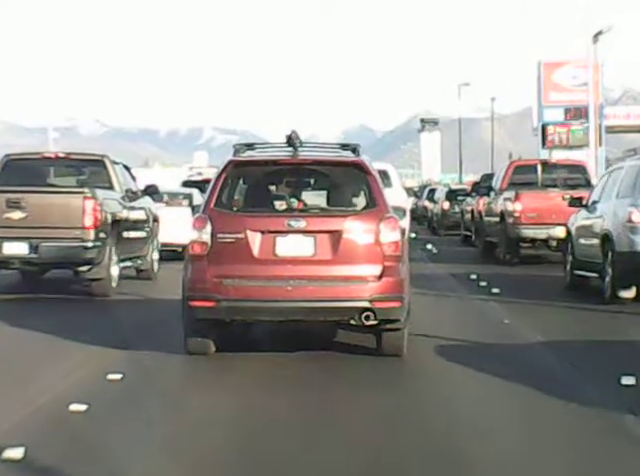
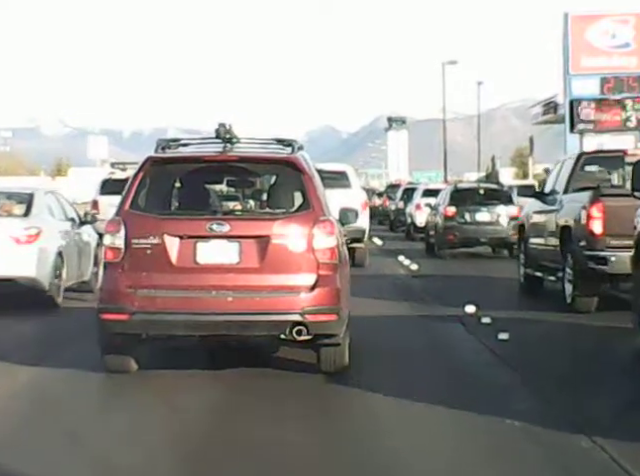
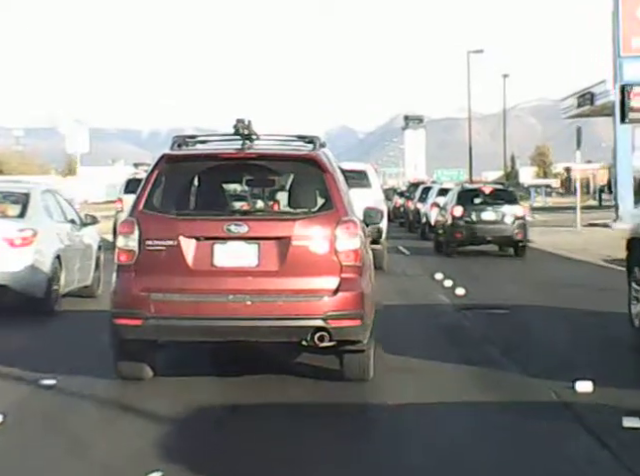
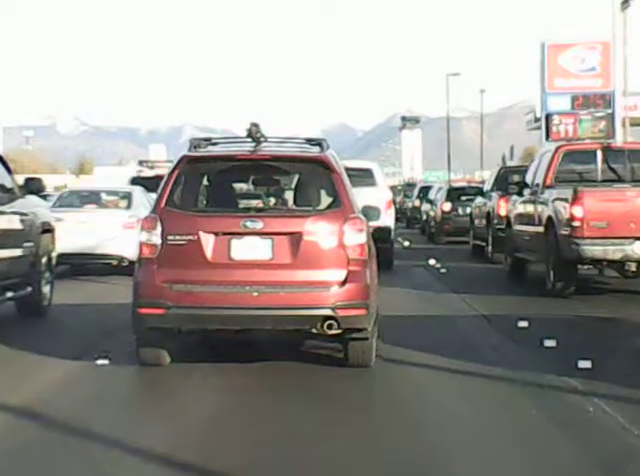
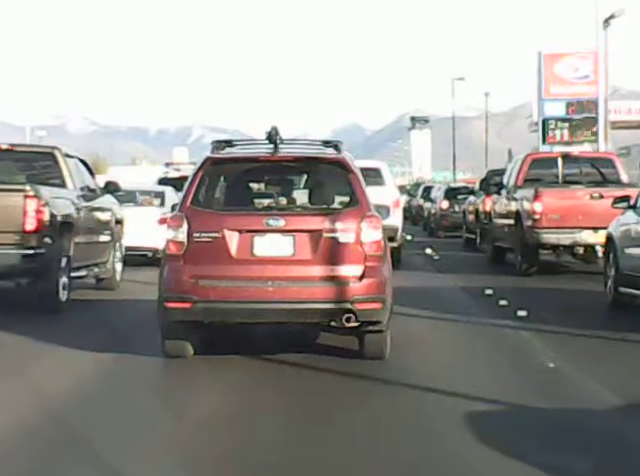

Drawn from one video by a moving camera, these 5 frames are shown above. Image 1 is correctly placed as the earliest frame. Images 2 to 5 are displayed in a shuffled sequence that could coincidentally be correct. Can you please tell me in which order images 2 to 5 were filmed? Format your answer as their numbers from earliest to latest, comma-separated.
5, 4, 2, 3
